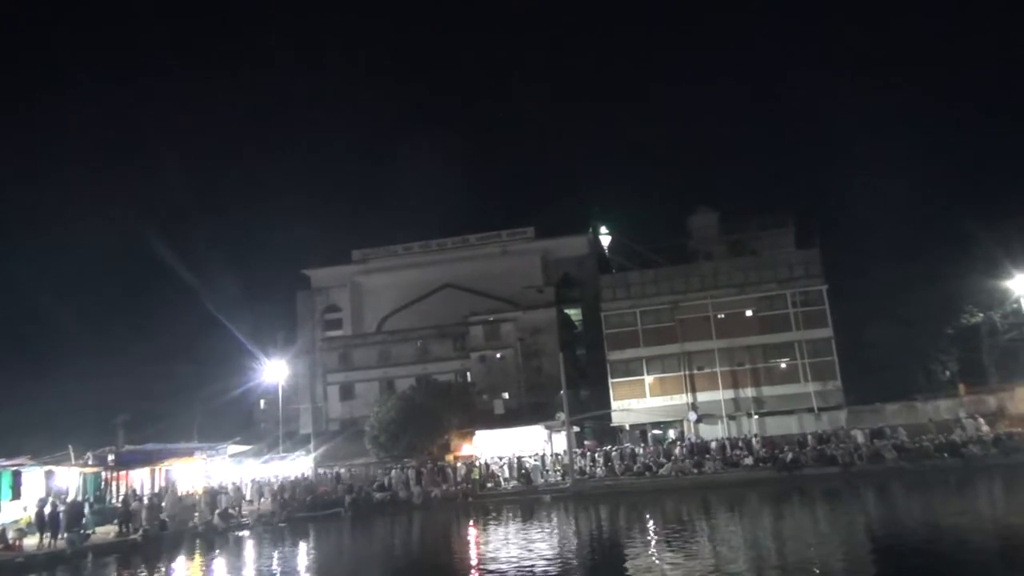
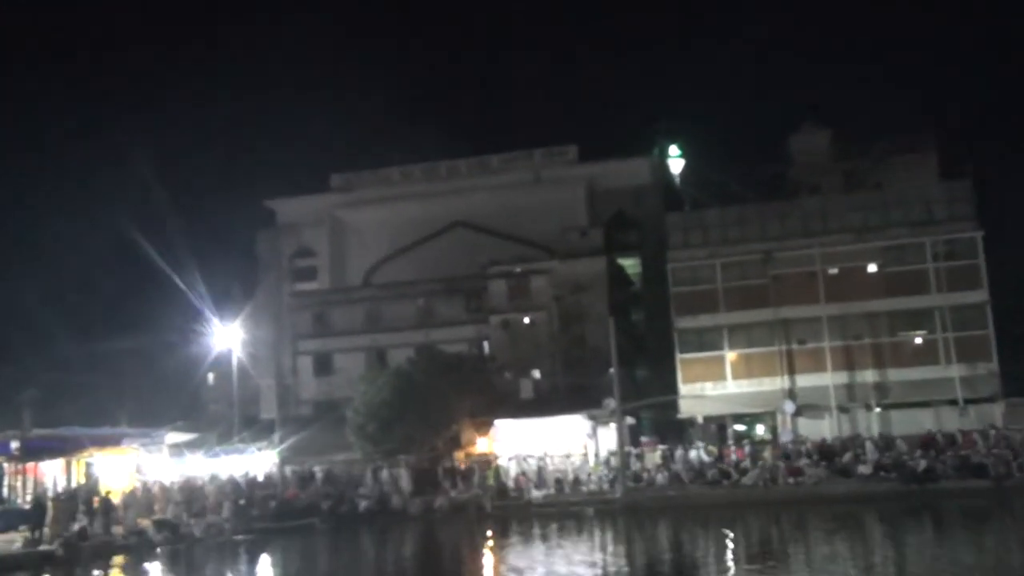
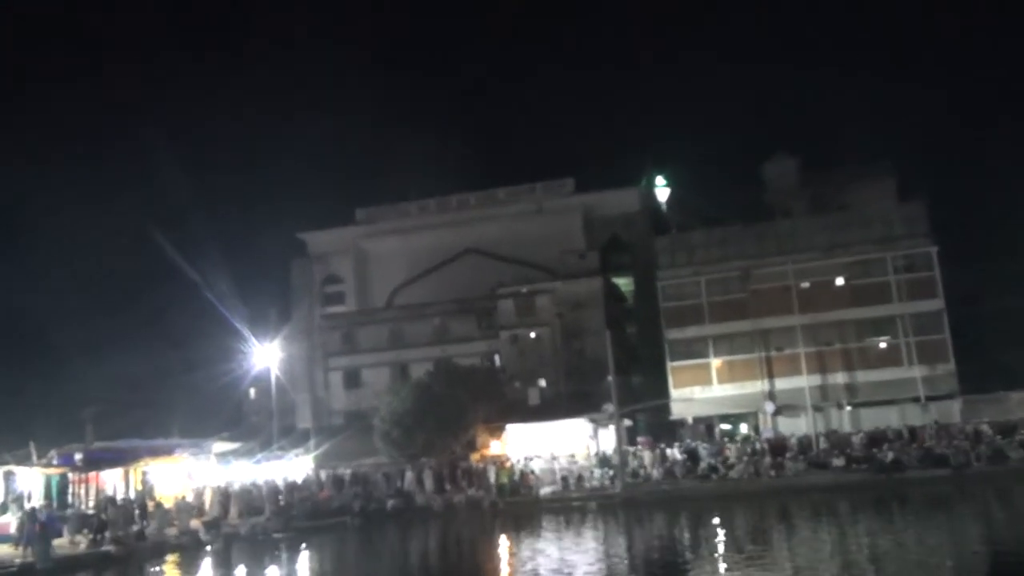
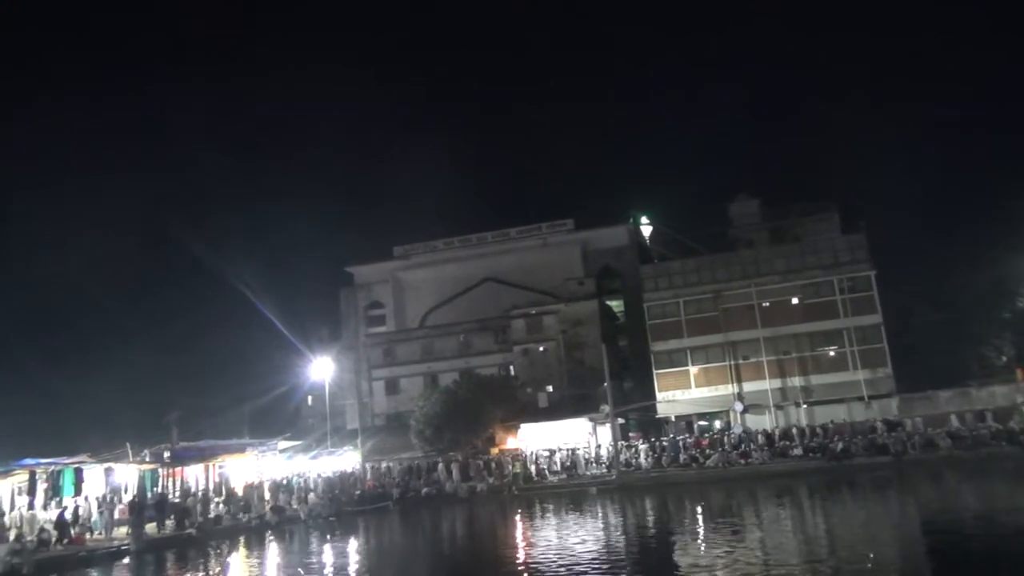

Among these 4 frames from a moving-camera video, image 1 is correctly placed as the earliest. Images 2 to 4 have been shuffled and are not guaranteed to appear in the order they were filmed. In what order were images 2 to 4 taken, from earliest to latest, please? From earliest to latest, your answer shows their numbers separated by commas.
4, 3, 2
